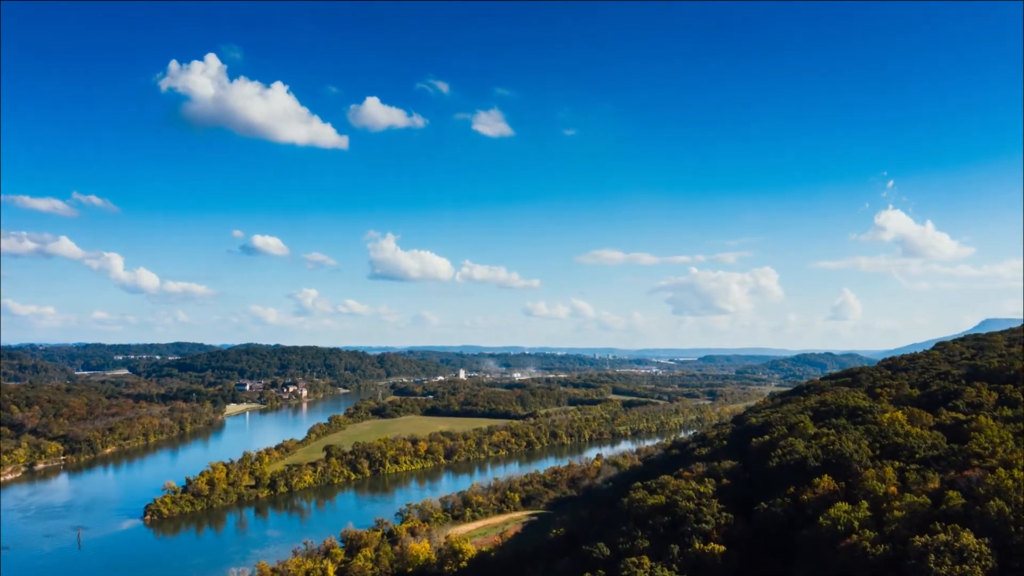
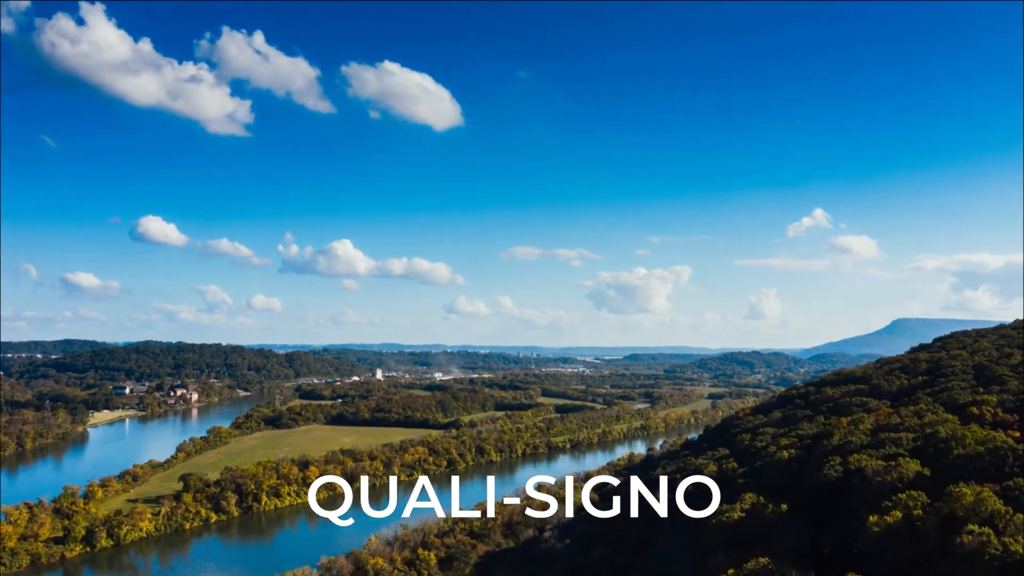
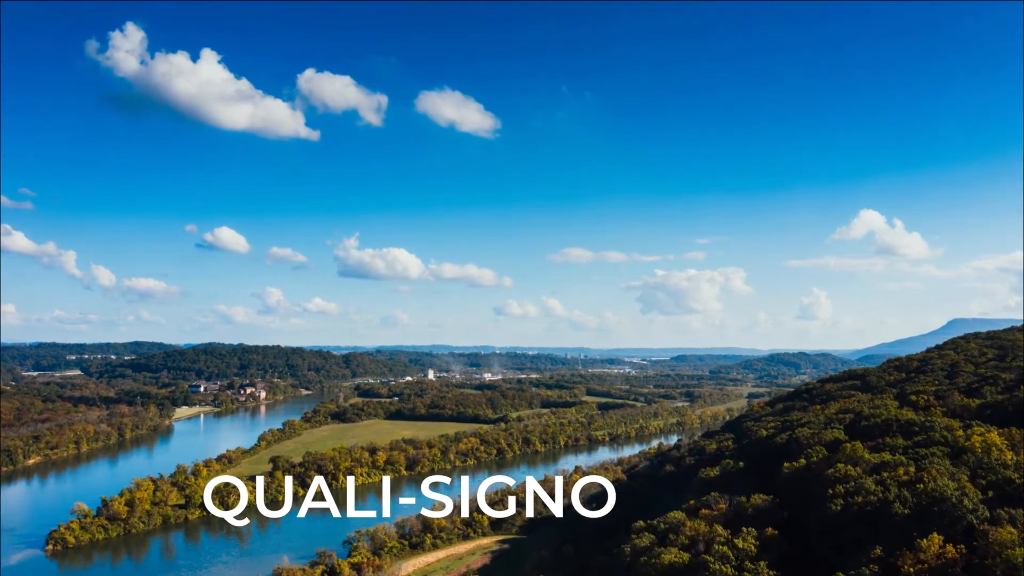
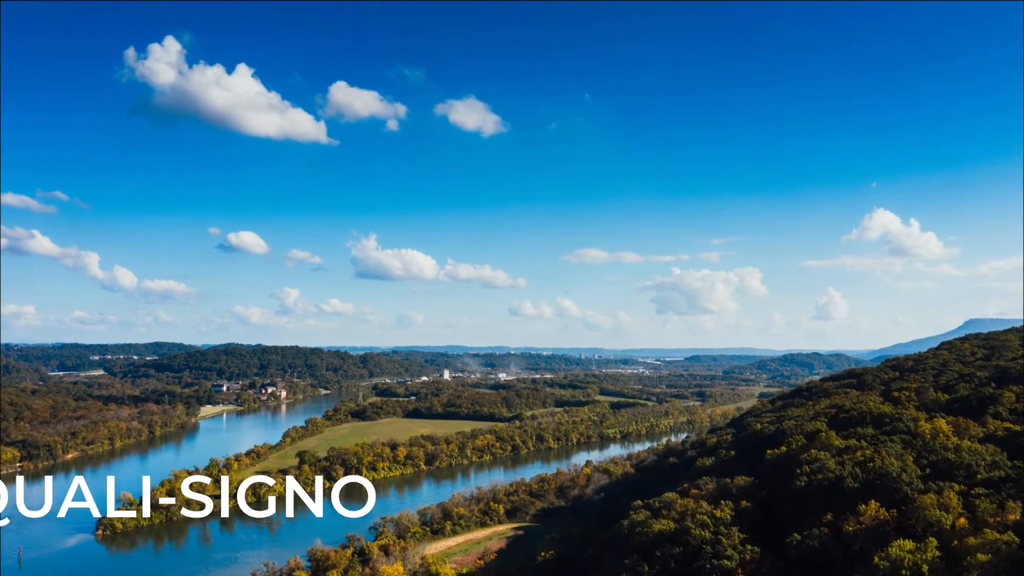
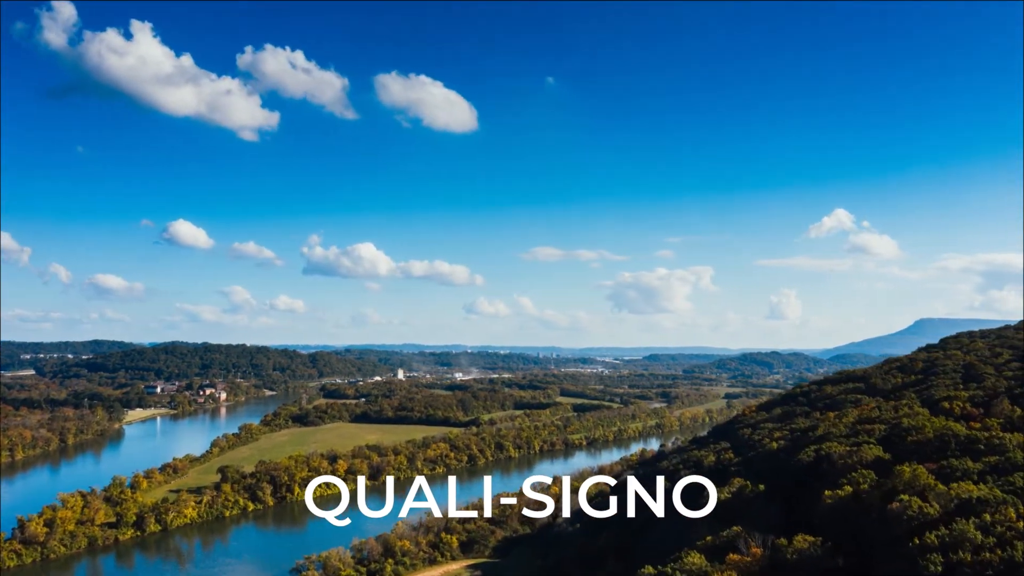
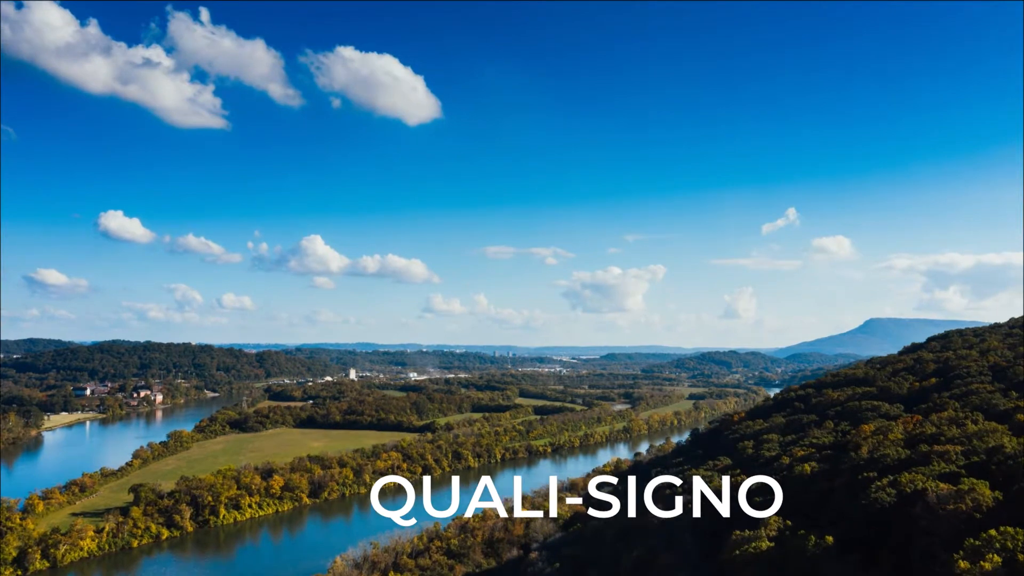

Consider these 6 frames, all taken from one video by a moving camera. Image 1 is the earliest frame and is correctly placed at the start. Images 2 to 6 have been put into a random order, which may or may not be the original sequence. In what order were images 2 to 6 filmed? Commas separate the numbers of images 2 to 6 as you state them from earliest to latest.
4, 3, 5, 2, 6
